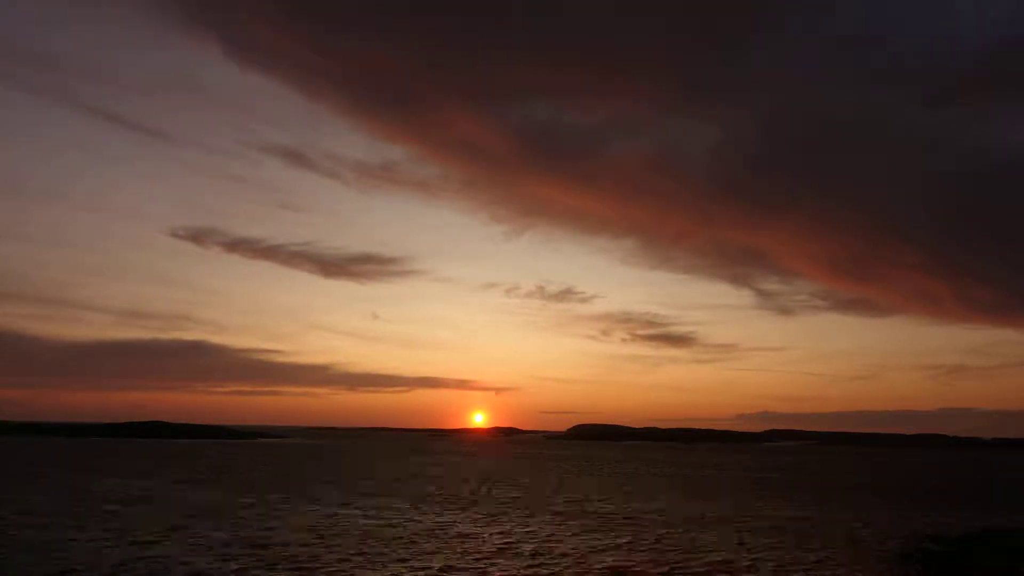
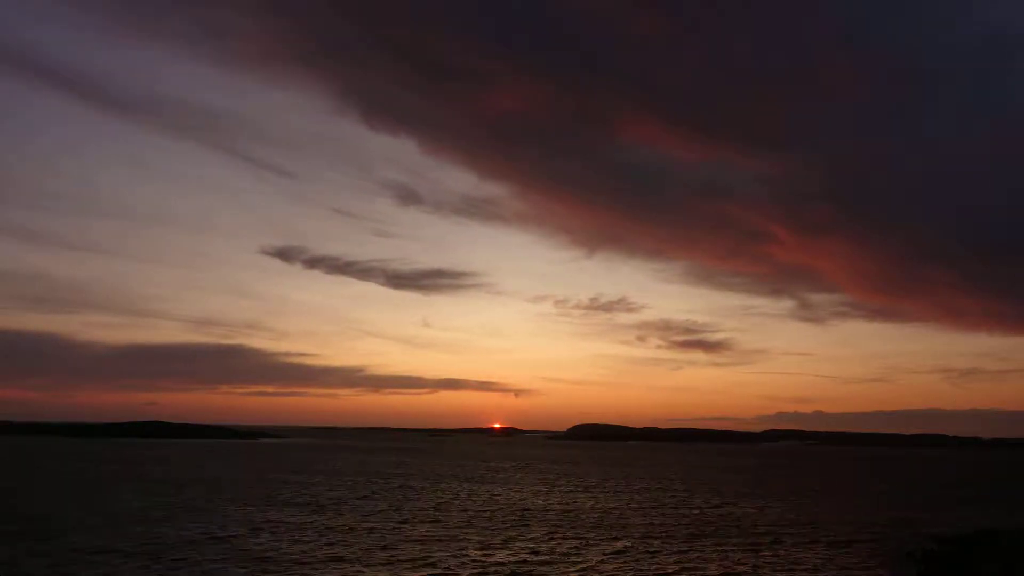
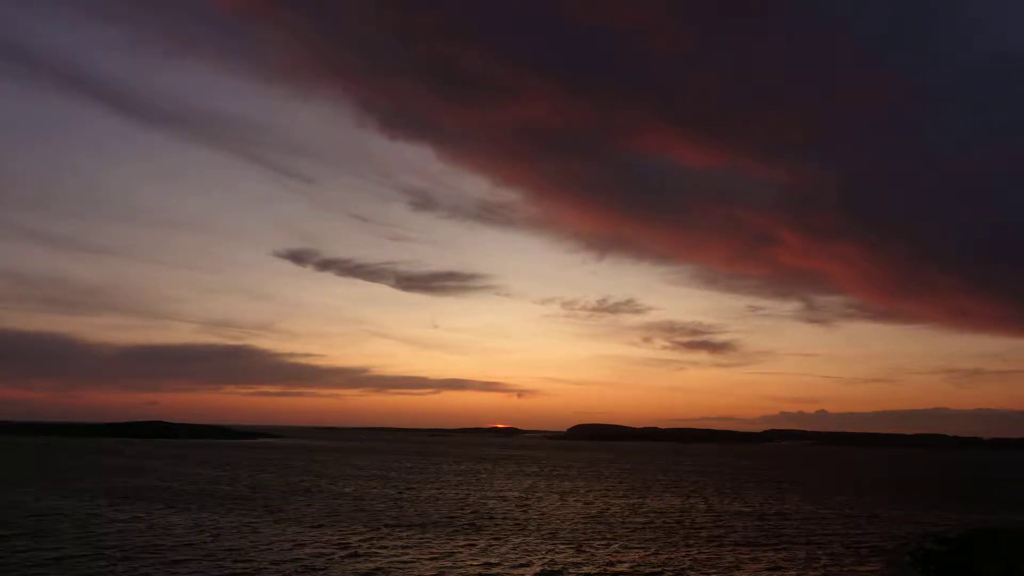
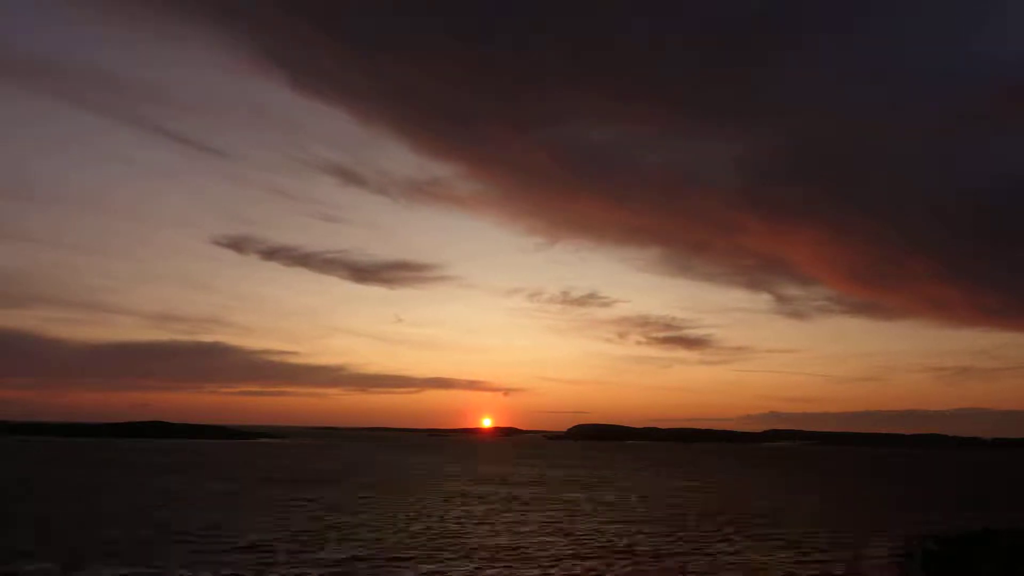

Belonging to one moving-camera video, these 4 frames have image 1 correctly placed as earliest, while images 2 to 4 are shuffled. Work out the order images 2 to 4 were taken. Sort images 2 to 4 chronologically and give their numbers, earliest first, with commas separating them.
4, 2, 3
